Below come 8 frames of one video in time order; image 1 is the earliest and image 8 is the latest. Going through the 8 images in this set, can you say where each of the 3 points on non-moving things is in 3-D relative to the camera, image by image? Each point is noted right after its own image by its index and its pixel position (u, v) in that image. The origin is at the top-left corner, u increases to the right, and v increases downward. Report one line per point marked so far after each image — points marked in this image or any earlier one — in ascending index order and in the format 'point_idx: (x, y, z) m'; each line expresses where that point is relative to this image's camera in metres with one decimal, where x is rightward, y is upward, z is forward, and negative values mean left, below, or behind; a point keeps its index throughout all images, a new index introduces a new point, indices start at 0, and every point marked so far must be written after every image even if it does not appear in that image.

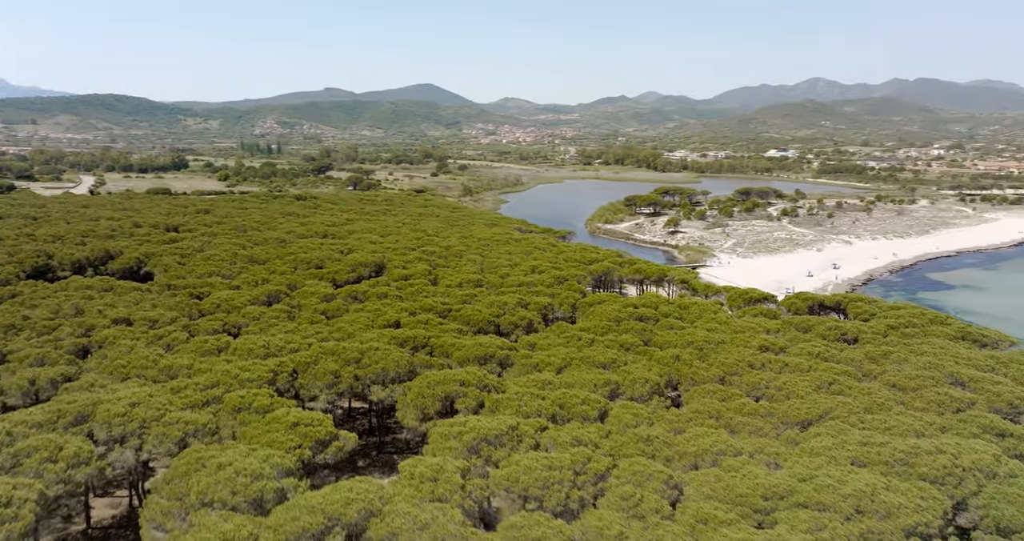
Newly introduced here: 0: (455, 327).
0: (-1.5, -1.5, +18.6) m
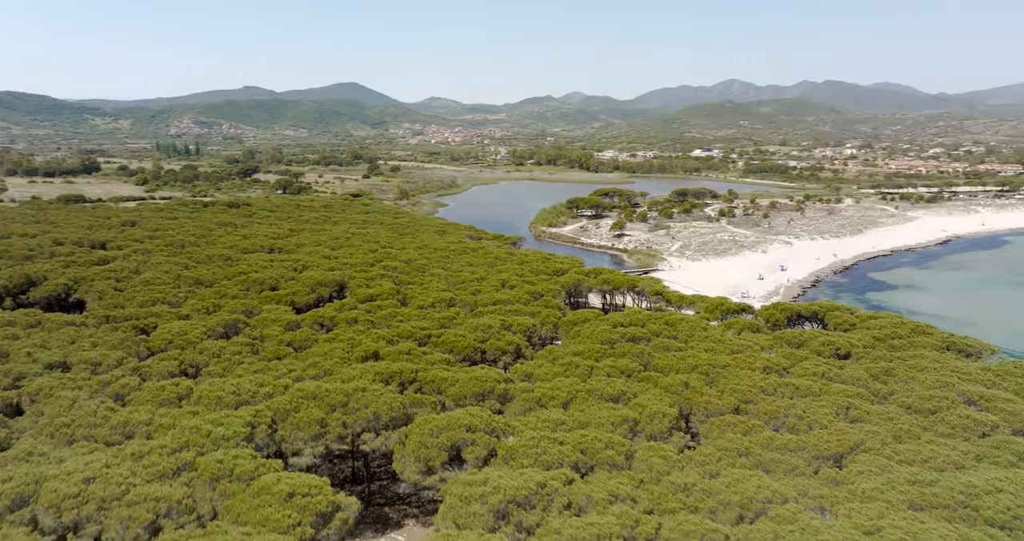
0: (-1.7, -2.1, +17.0) m
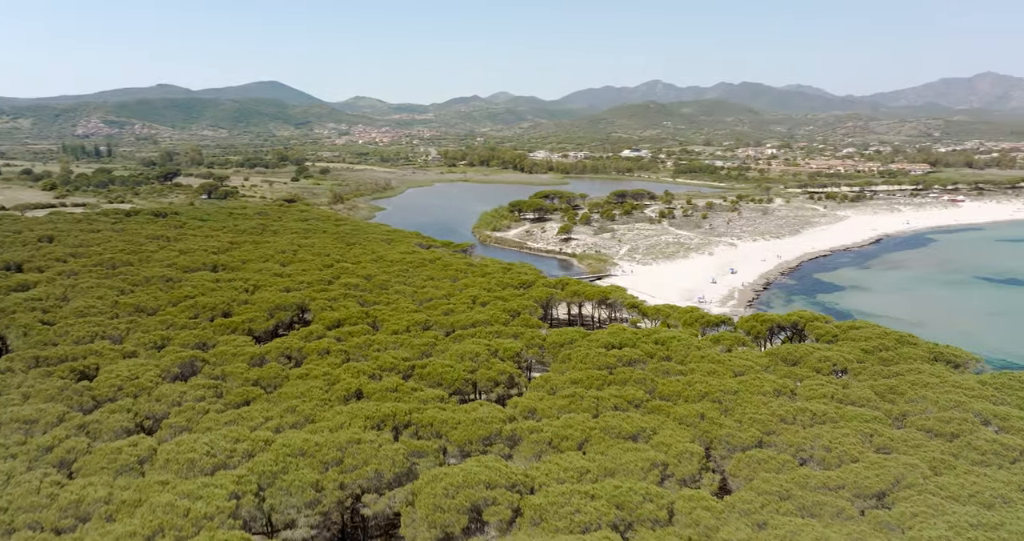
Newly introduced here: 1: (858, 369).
0: (-1.7, -2.7, +15.3) m
1: (+9.5, -2.7, +19.4) m
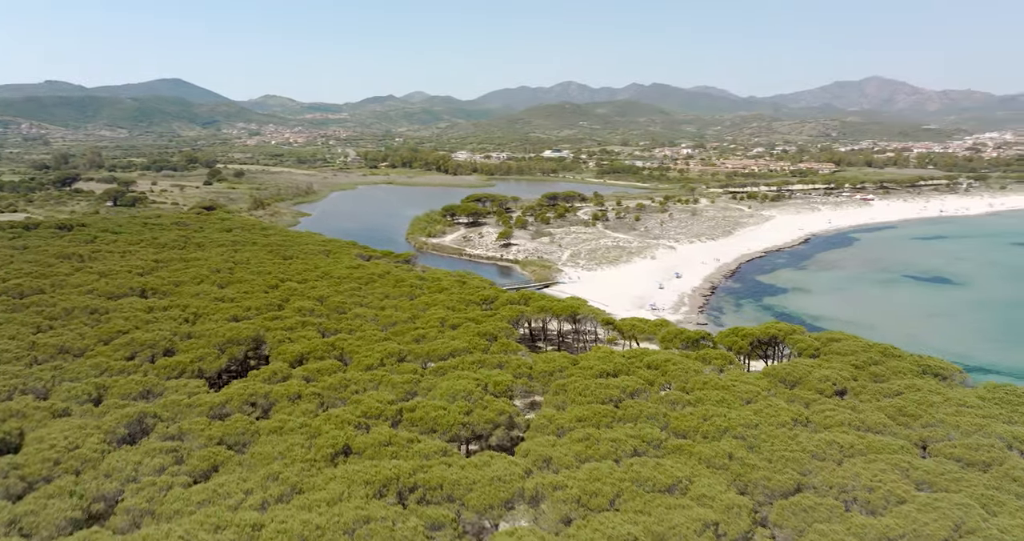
0: (-1.5, -3.3, +13.4) m
1: (+9.2, -3.1, +18.7) m
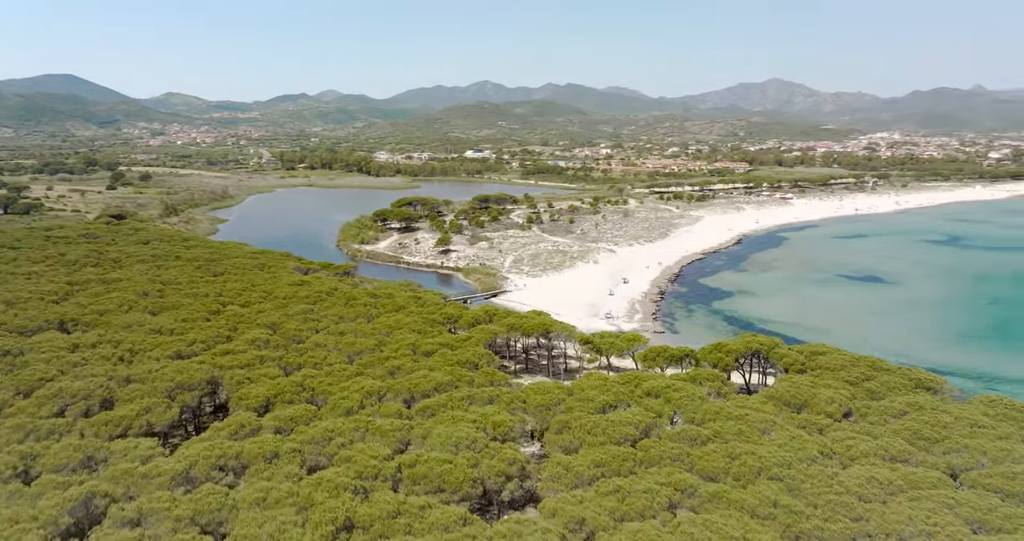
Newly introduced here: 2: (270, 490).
0: (-1.1, -3.9, +11.6) m
1: (+9.0, -3.5, +18.0) m
2: (-4.2, -3.7, +11.9) m
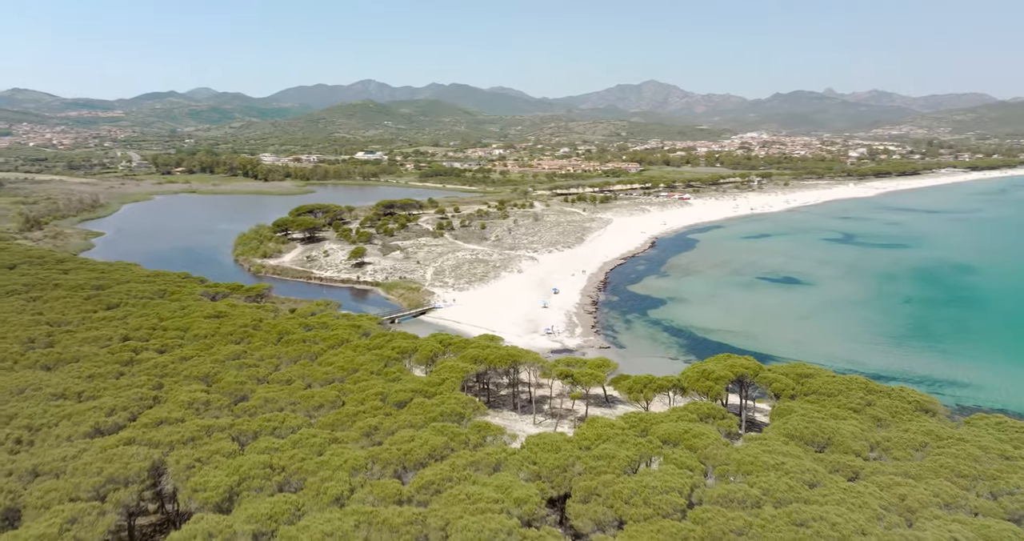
0: (+0.1, -4.8, +9.1) m
1: (+8.9, -4.1, +17.0) m
2: (-3.1, -4.7, +9.0) m
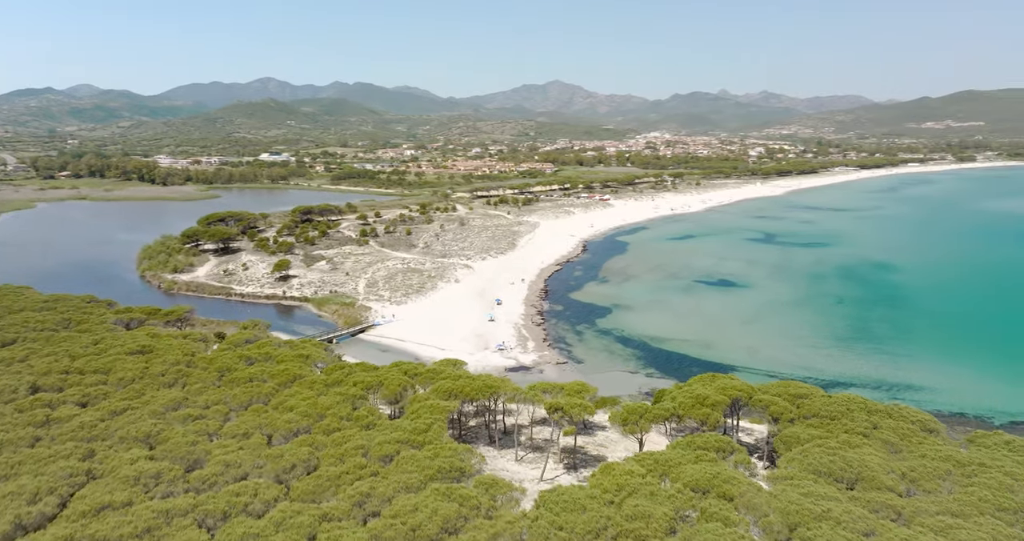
0: (+1.3, -5.5, +7.1) m
1: (+9.1, -4.6, +16.1) m
2: (-1.8, -5.5, +6.6) m
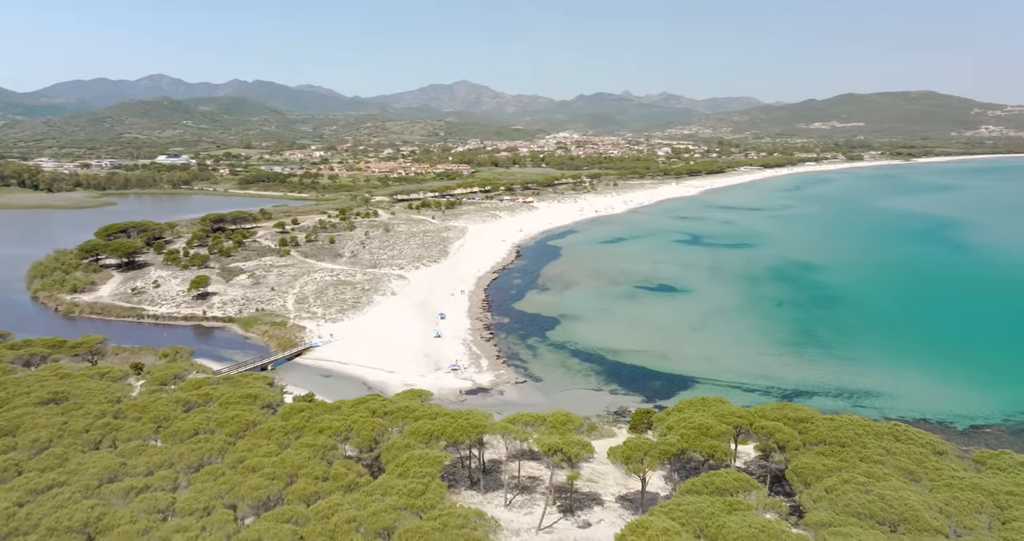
0: (+2.8, -6.2, +5.3) m
1: (+9.3, -5.1, +15.2) m
2: (-0.3, -6.2, +4.5) m
